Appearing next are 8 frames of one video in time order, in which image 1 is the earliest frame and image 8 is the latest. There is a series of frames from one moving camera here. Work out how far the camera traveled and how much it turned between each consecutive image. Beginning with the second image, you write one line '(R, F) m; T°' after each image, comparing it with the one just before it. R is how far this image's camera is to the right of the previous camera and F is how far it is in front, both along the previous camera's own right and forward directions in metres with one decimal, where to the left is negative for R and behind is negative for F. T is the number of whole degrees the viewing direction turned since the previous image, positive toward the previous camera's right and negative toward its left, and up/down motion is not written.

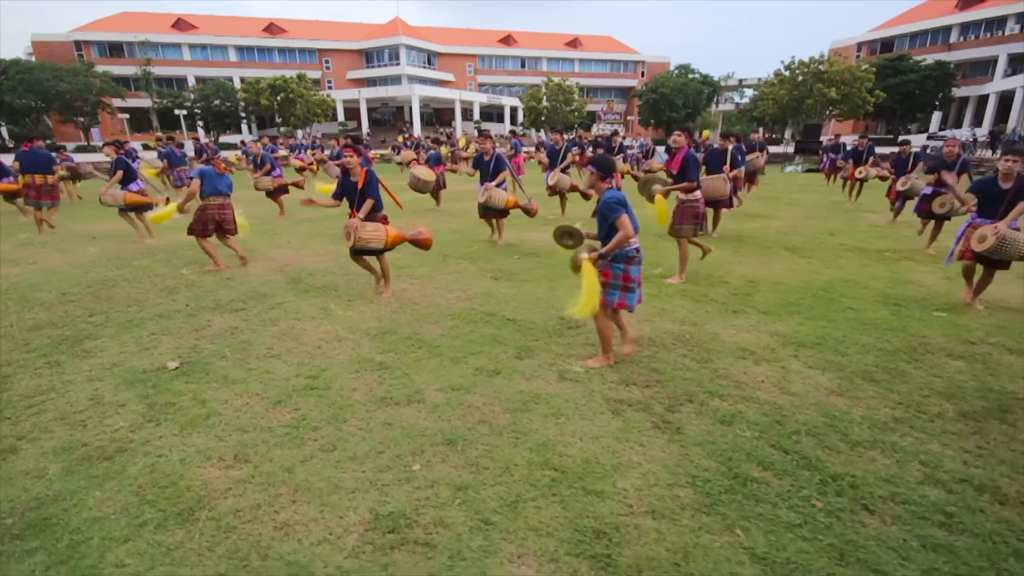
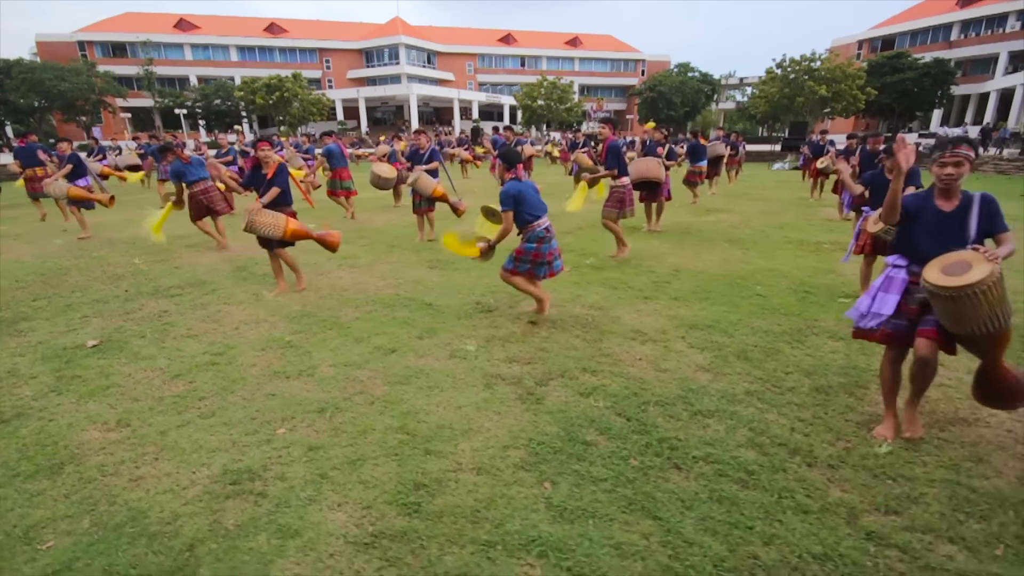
(+0.9, -0.2) m; -1°
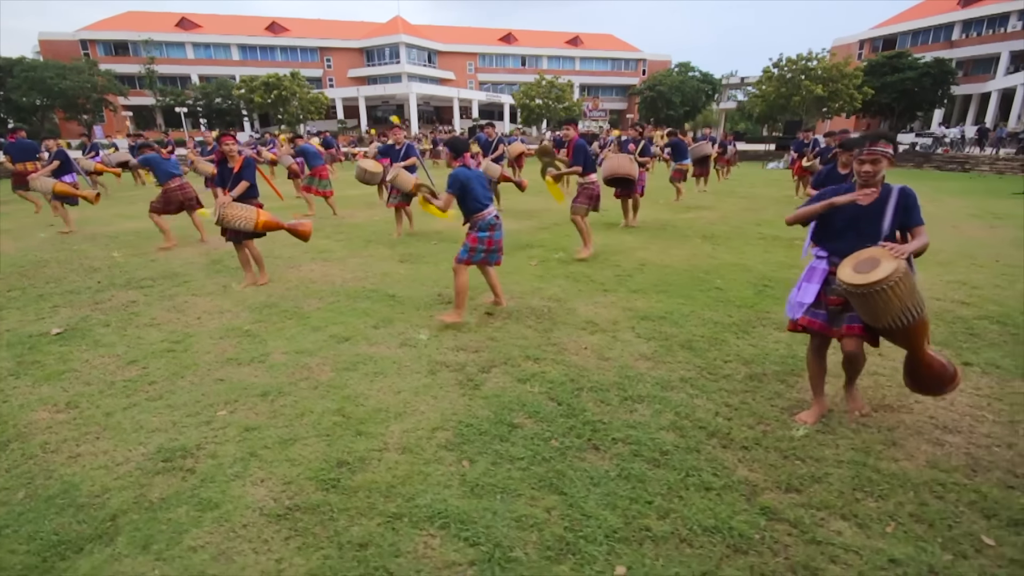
(+0.4, -0.1) m; 0°
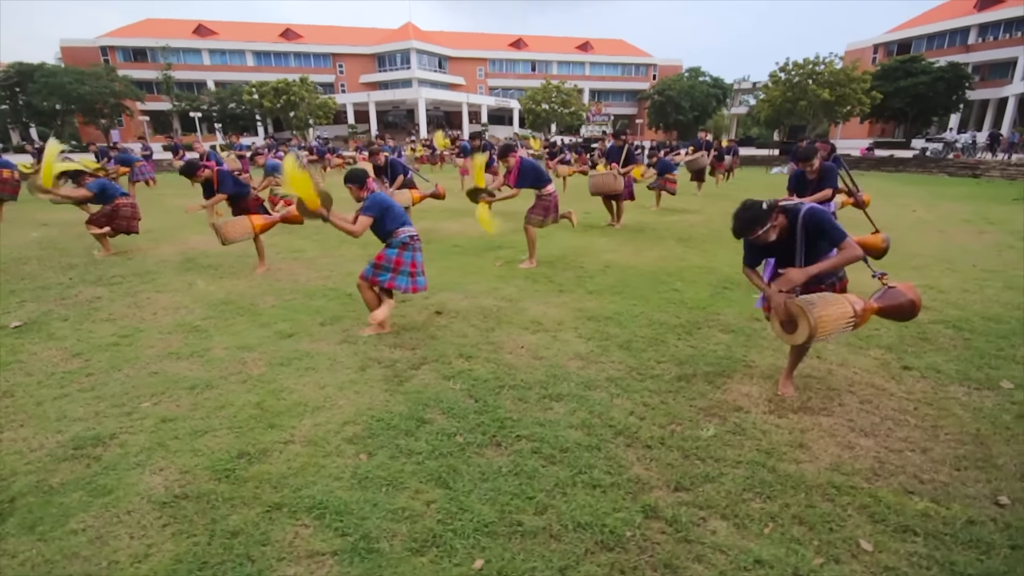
(+0.6, 0.0) m; -2°
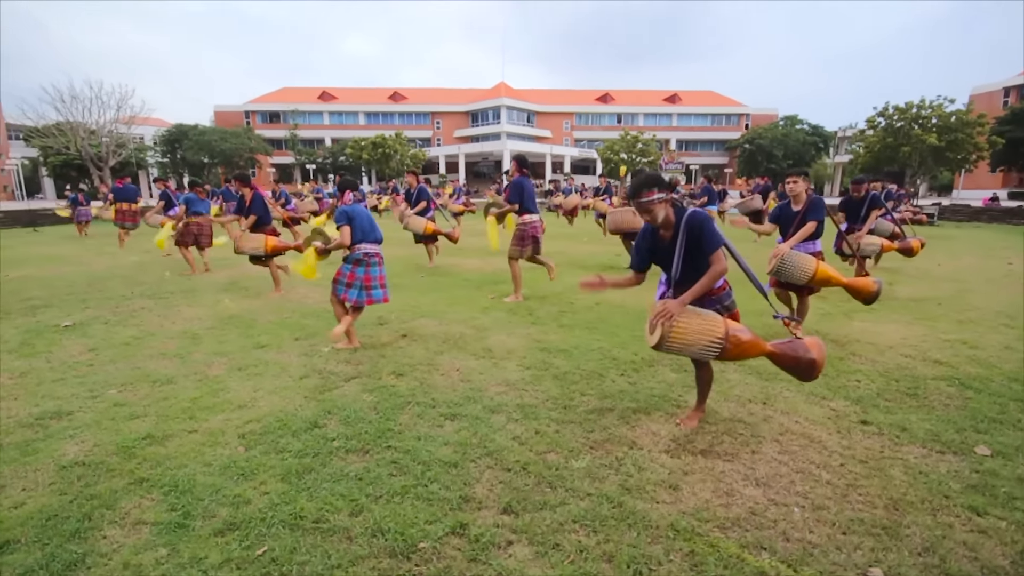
(+1.2, 0.0) m; -10°
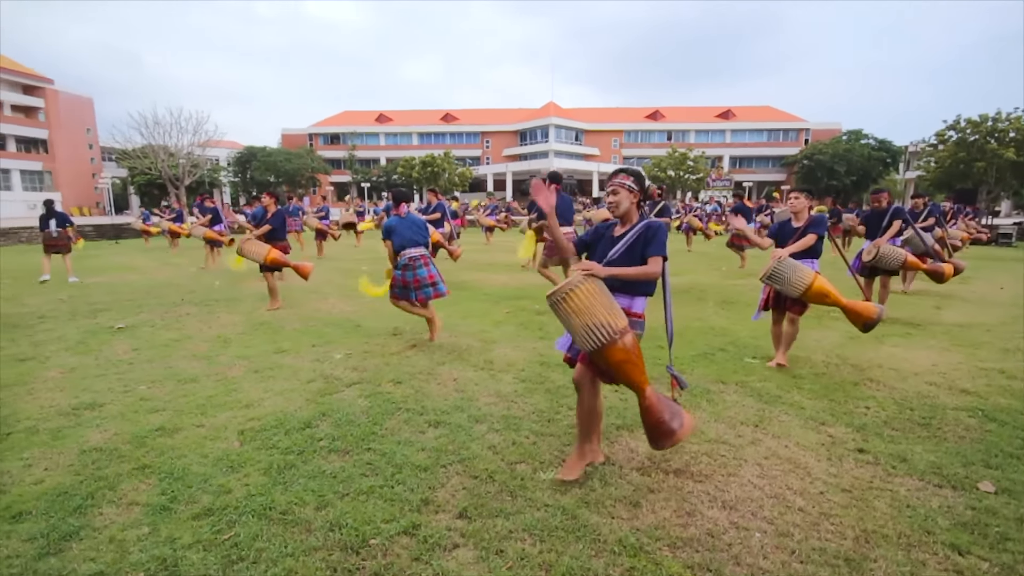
(+0.4, -0.1) m; -6°
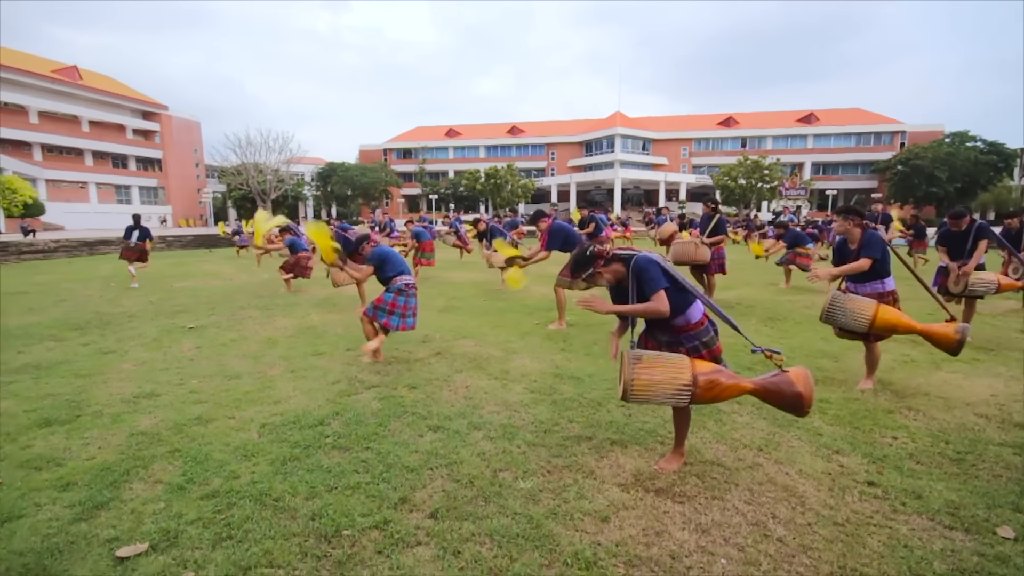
(+0.5, -0.1) m; -8°
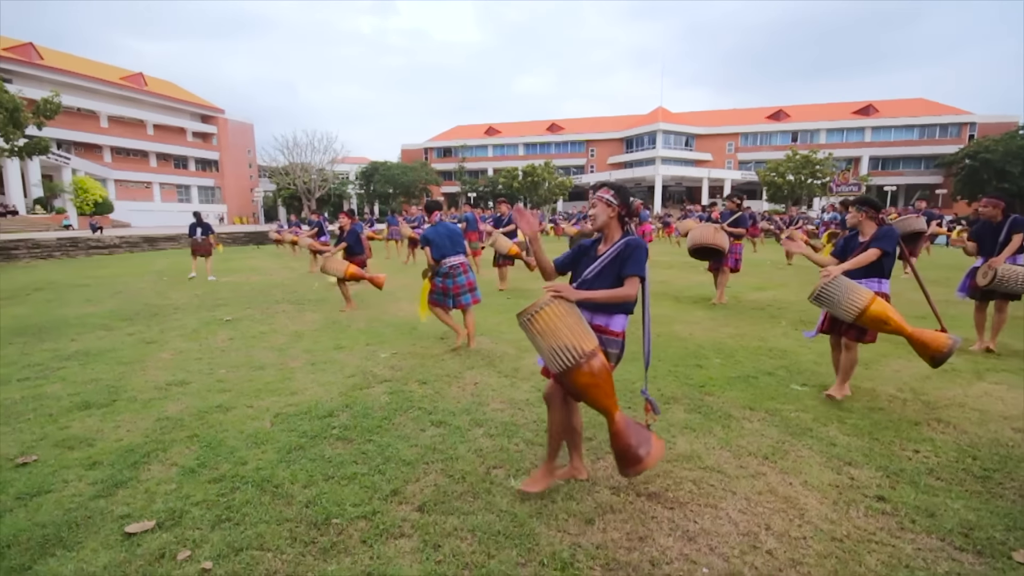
(+0.3, 0.0) m; -5°
